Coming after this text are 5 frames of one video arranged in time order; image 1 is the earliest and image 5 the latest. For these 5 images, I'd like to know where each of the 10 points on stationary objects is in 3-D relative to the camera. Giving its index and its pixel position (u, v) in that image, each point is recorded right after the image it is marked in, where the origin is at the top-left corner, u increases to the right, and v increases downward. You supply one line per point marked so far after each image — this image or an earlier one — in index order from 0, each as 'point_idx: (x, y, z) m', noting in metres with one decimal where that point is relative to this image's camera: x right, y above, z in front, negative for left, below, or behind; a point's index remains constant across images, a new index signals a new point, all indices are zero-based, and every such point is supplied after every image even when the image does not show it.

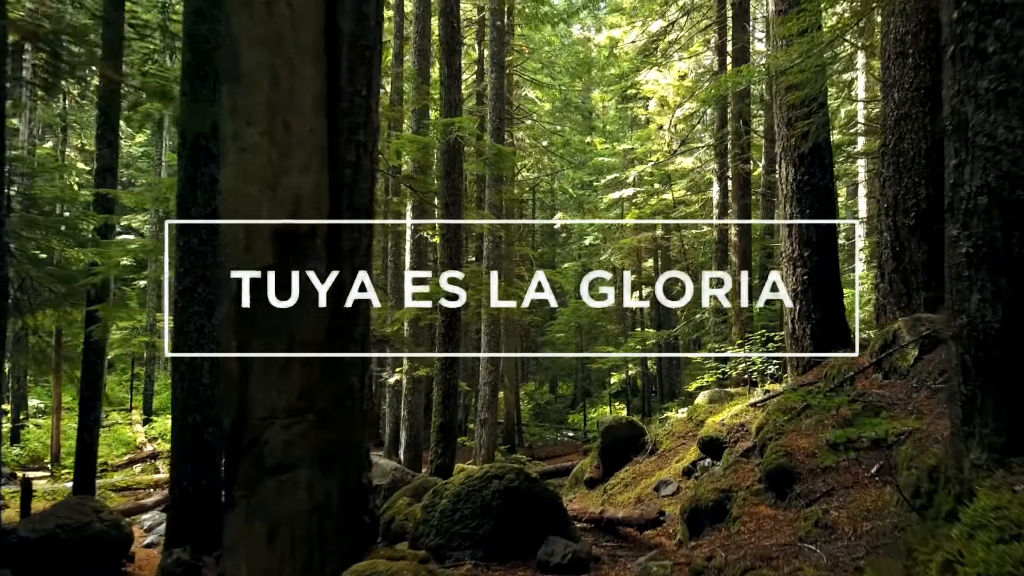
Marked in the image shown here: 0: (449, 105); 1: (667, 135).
0: (-1.0, +2.9, +10.3) m
1: (+4.2, +4.2, +17.8) m
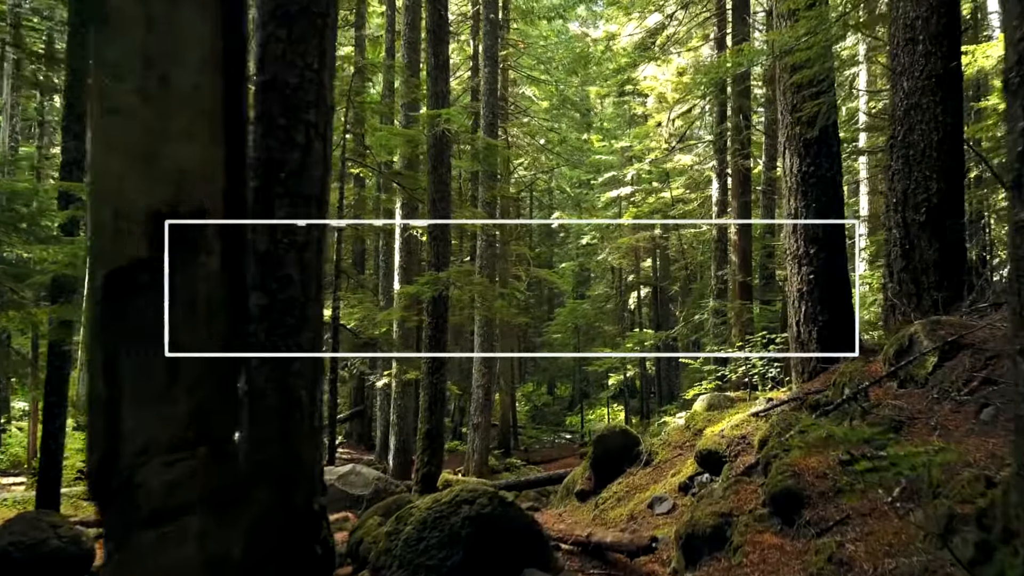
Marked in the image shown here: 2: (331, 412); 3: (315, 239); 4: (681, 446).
0: (-1.2, +2.9, +9.8) m
1: (+4.1, +4.2, +17.4) m
2: (-3.2, -2.2, +11.6) m
3: (-1.0, +0.3, +3.3) m
4: (+1.7, -1.6, +6.5) m
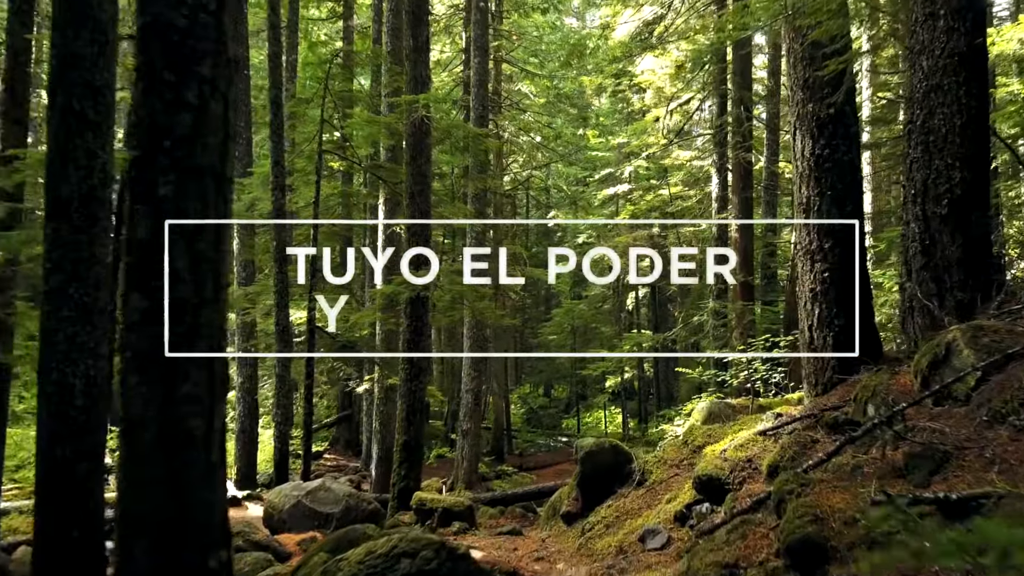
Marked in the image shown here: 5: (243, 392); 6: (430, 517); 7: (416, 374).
0: (-1.4, +2.9, +9.2) m
1: (+3.9, +4.2, +16.7) m
2: (-3.4, -2.2, +10.9) m
3: (-1.2, +0.3, +2.6) m
4: (+1.5, -1.6, +5.9) m
5: (-5.4, -2.1, +13.0) m
6: (-0.9, -2.6, +7.4) m
7: (-1.3, -1.2, +9.0) m
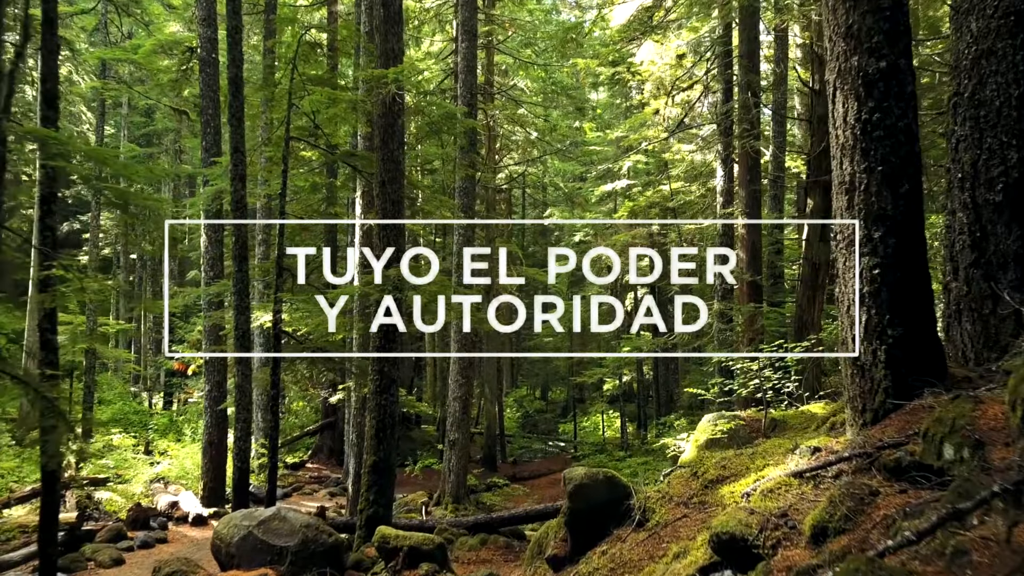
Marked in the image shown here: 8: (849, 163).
0: (-1.6, +2.9, +8.2) m
1: (+3.7, +4.2, +15.7) m
2: (-3.6, -2.2, +9.9) m
3: (-1.4, +0.3, +1.6) m
4: (+1.3, -1.6, +4.9) m
5: (-5.6, -2.1, +12.0) m
6: (-1.1, -2.6, +6.4) m
7: (-1.5, -1.2, +8.0) m
8: (+2.5, +0.9, +5.0) m
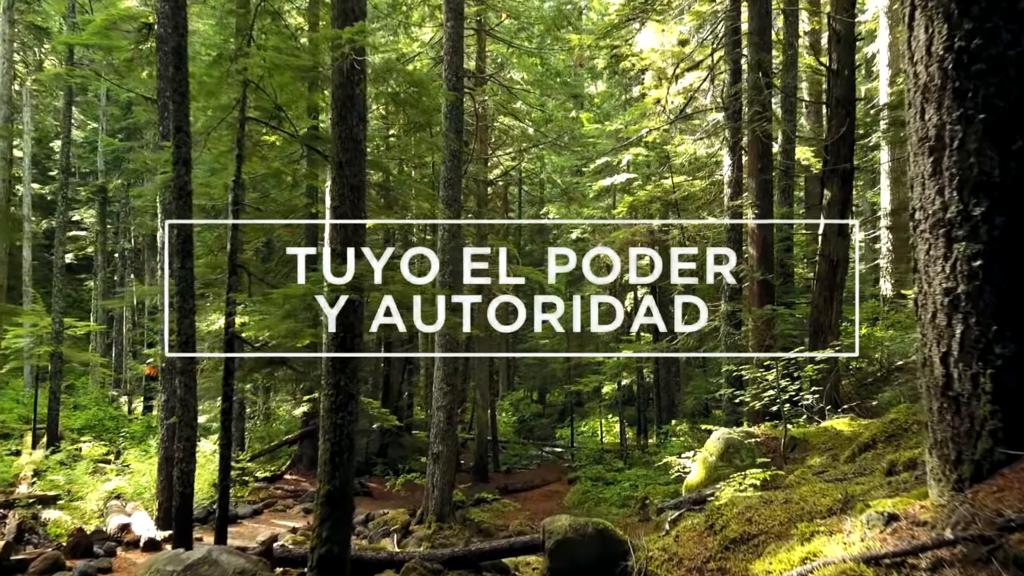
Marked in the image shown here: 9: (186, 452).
0: (-1.8, +2.9, +7.0) m
1: (+3.4, +4.2, +14.6) m
2: (-3.9, -2.2, +8.8) m
3: (-1.6, +0.3, +0.5) m
4: (+1.1, -1.6, +3.8) m
5: (-5.8, -2.1, +10.9) m
6: (-1.4, -2.6, +5.3) m
7: (-1.7, -1.2, +6.8) m
8: (+2.3, +0.9, +3.9) m
9: (-4.2, -2.1, +8.5) m
